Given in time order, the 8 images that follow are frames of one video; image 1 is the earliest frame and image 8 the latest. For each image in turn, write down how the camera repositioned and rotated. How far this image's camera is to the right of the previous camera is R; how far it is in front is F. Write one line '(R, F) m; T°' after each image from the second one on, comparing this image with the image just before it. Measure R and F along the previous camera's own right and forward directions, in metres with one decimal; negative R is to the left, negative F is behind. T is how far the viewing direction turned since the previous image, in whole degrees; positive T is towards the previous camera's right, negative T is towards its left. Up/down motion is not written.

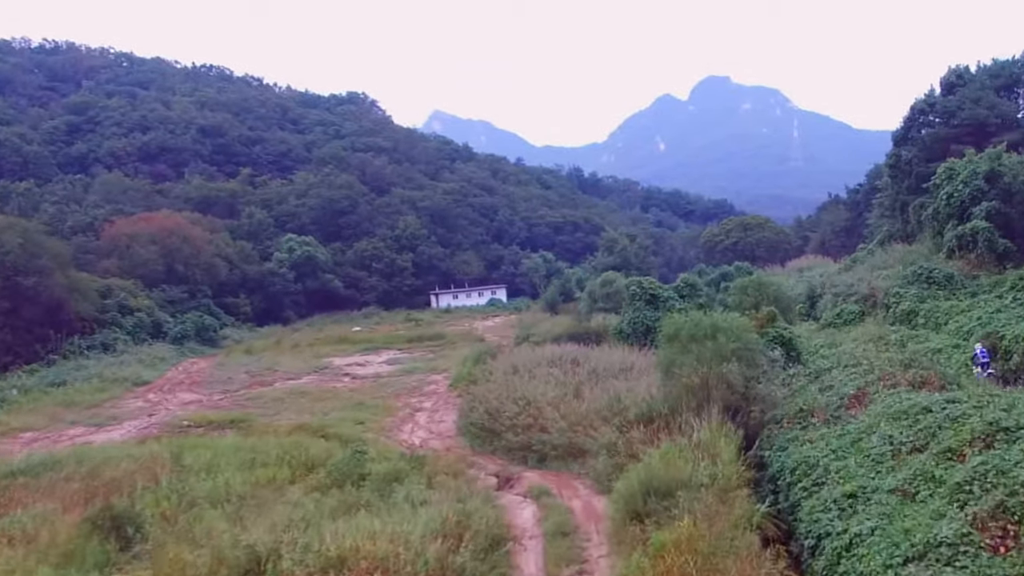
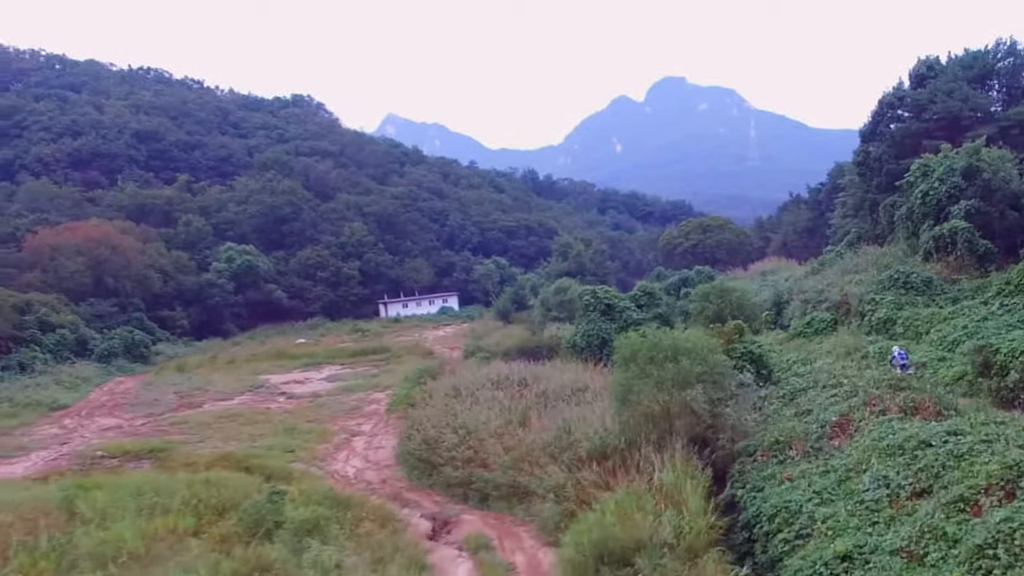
(+0.3, +1.9) m; +2°
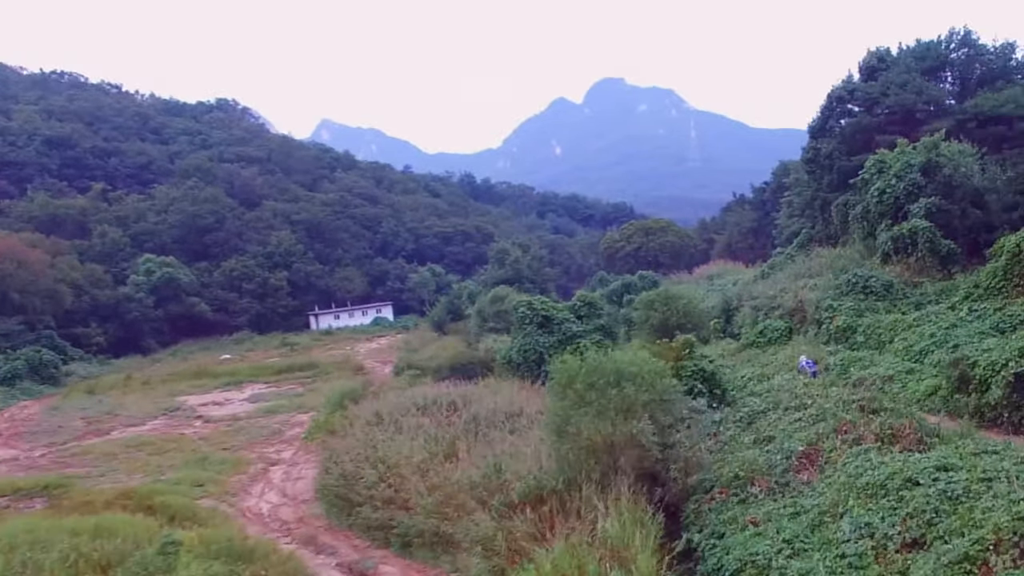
(+0.2, +1.7) m; +3°
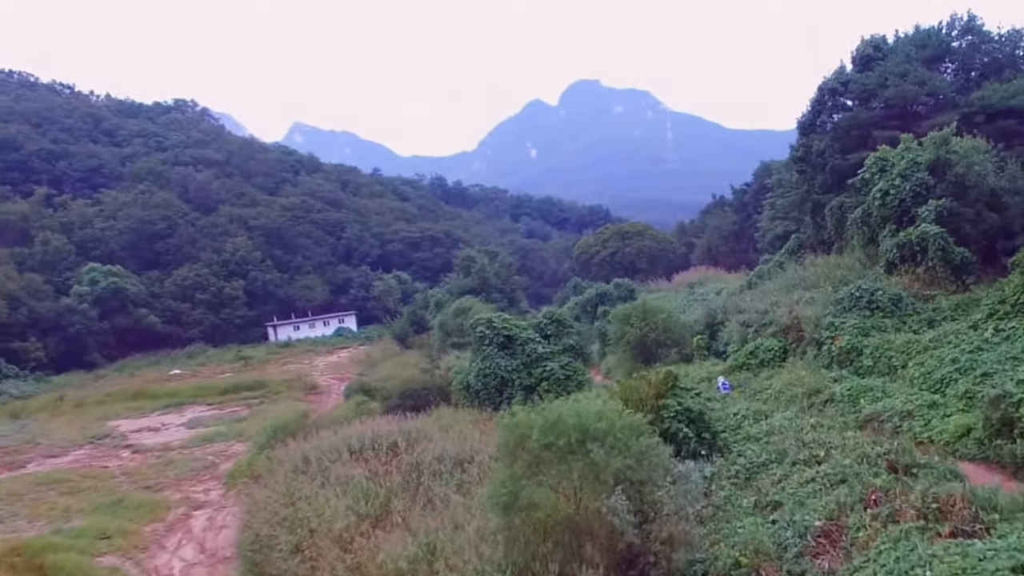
(+0.3, +2.4) m; +1°
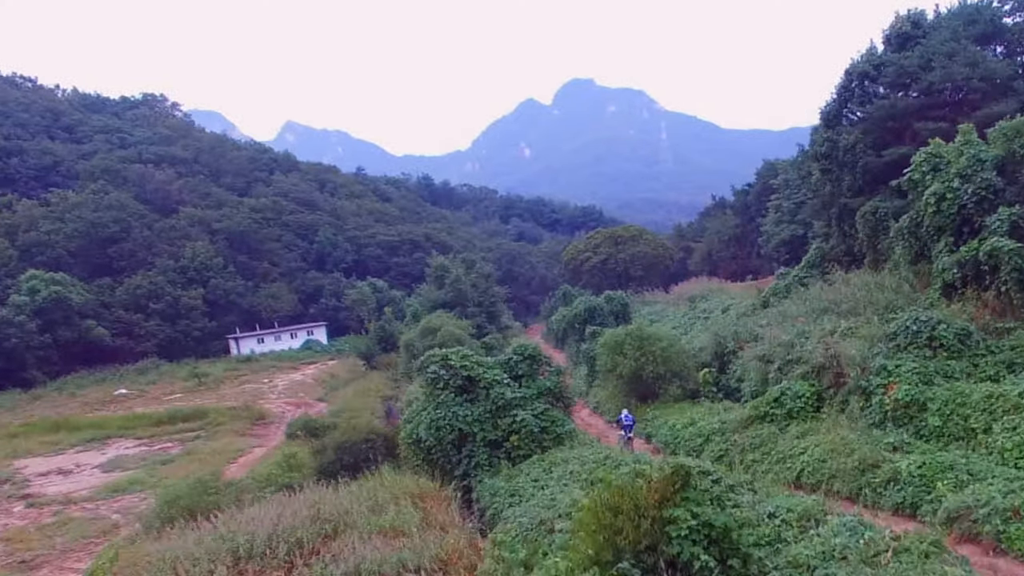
(+0.4, +3.7) m; 0°
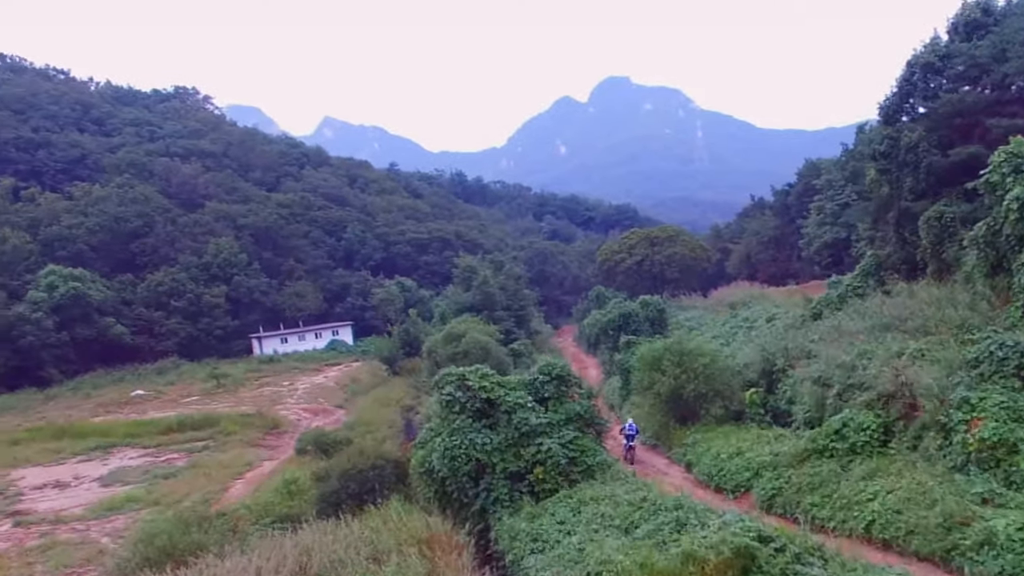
(+0.1, +1.6) m; -2°
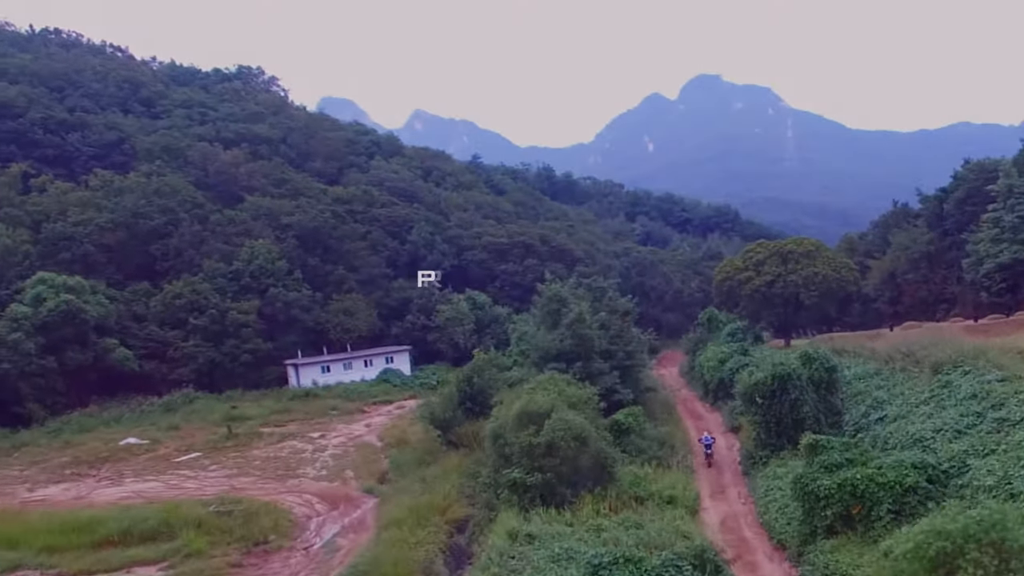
(-0.4, +8.5) m; -4°
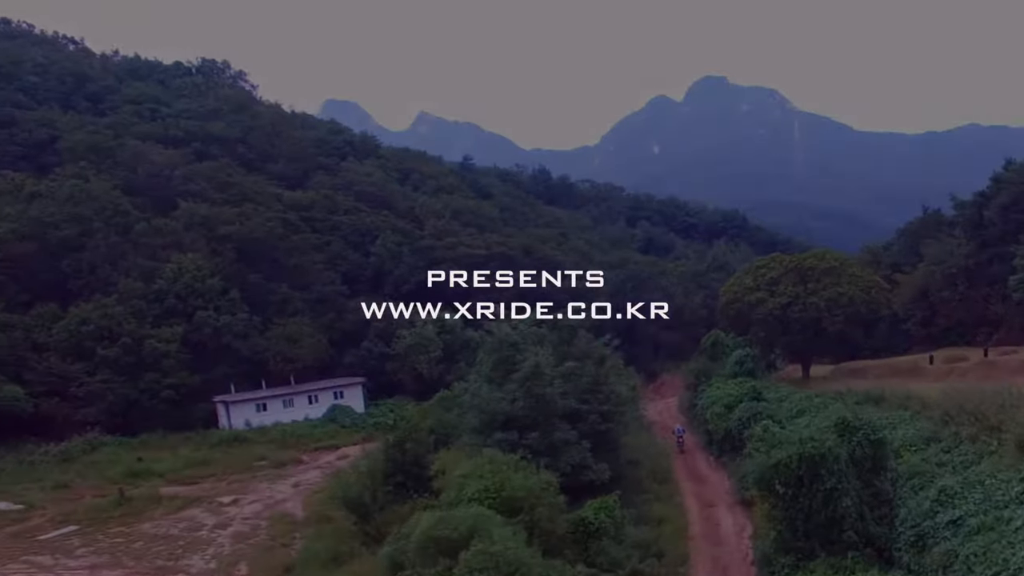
(+0.9, +5.3) m; 0°
